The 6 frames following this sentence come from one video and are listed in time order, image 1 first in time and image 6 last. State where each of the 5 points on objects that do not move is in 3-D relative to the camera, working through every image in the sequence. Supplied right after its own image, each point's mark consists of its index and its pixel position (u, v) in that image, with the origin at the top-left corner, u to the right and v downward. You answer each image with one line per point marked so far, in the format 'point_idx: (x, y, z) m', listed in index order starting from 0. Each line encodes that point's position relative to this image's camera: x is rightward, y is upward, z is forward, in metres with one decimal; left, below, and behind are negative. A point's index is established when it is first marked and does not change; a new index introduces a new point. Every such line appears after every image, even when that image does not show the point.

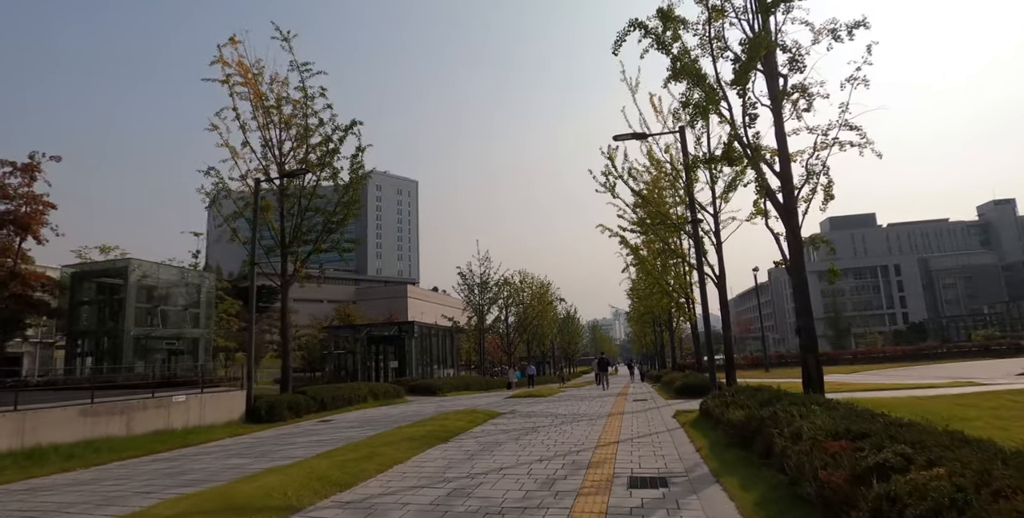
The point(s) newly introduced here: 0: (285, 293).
0: (-7.3, -1.1, +19.2) m
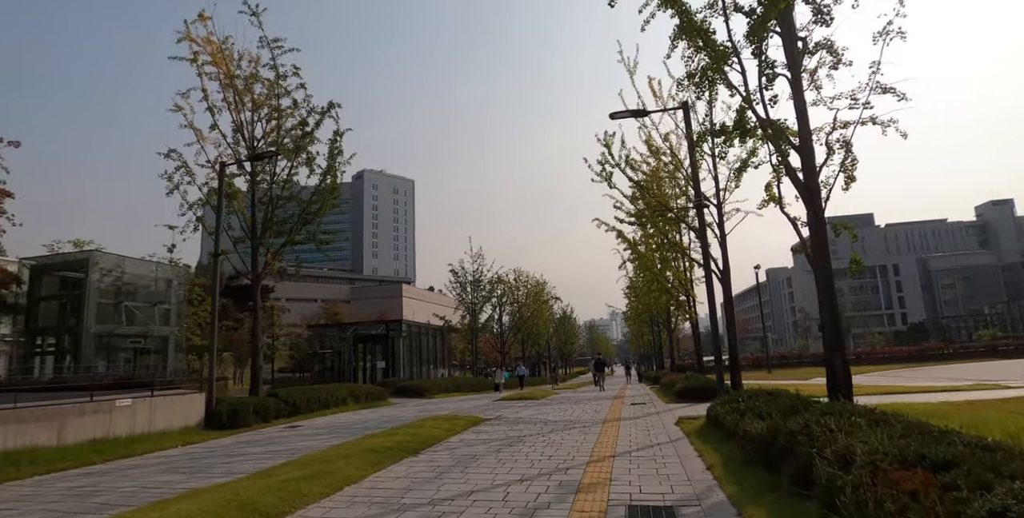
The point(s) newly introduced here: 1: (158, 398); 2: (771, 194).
0: (-7.6, -0.9, +17.8) m
1: (-7.7, -3.0, +13.0) m
2: (+5.5, +1.3, +12.7) m
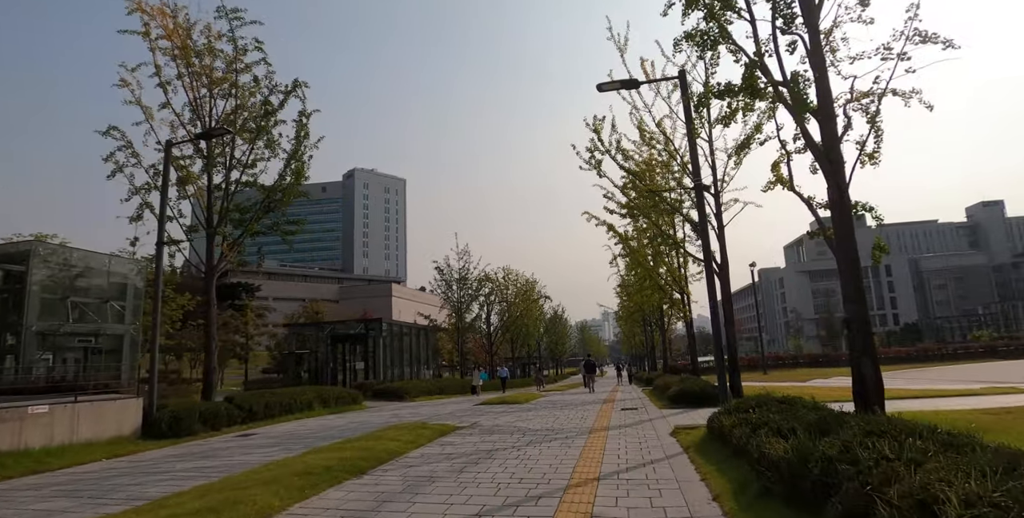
0: (-8.1, -0.6, +16.2) m
1: (-8.2, -2.8, +11.5) m
2: (+5.0, +1.5, +11.3) m
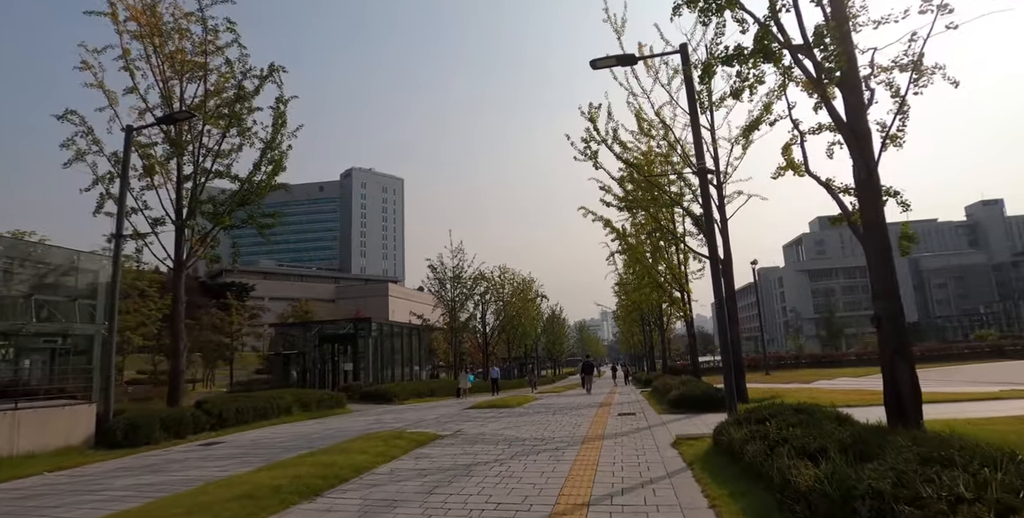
0: (-8.4, -0.5, +15.2) m
1: (-8.4, -2.6, +10.4) m
2: (+4.8, +1.7, +10.3) m
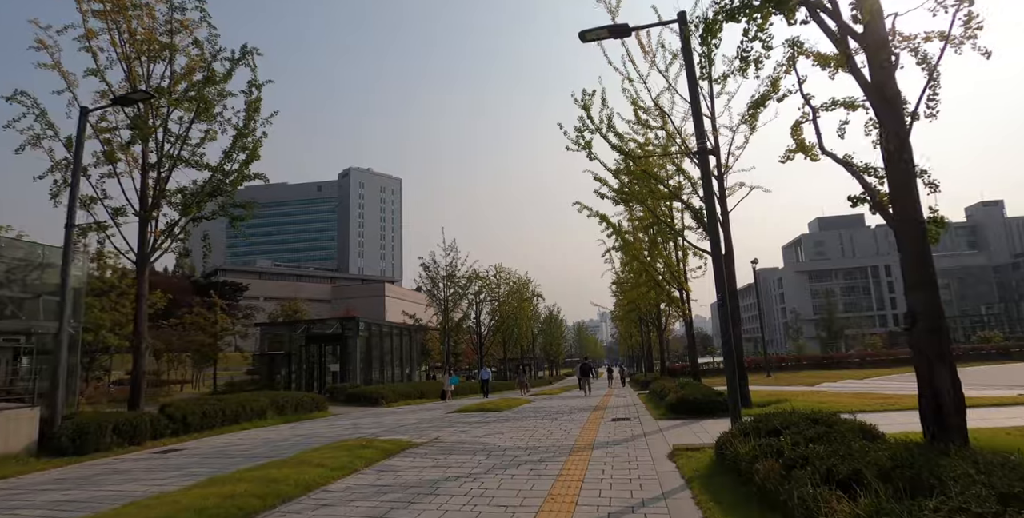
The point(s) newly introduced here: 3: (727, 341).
0: (-8.7, -0.3, +14.2) m
1: (-8.7, -2.5, +9.4) m
2: (+4.5, +1.8, +9.3) m
3: (+3.2, -1.2, +9.0) m
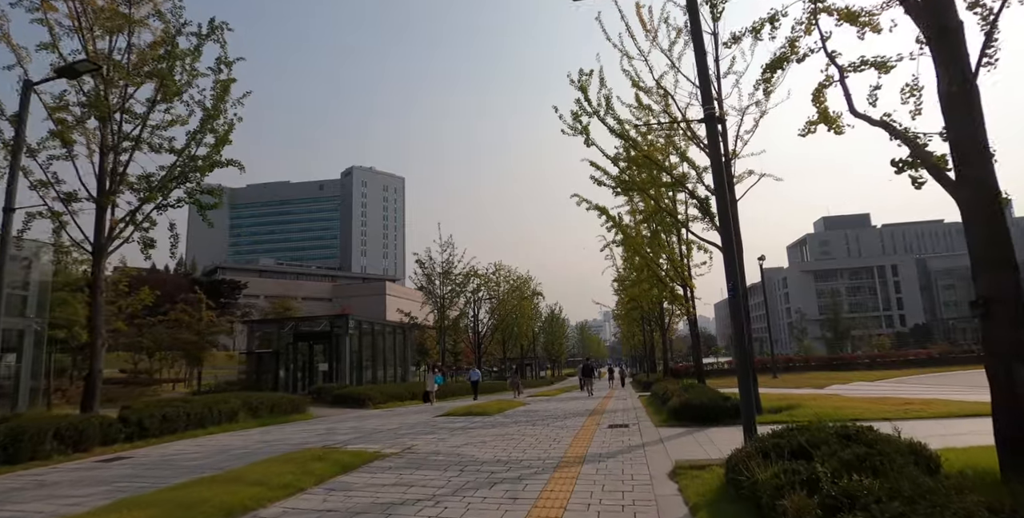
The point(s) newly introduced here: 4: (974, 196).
0: (-9.0, -0.1, +13.1) m
1: (-9.0, -2.3, +8.3) m
2: (+4.2, +2.0, +8.1) m
3: (+2.9, -1.0, +7.8) m
4: (+3.3, +0.5, +4.4) m
